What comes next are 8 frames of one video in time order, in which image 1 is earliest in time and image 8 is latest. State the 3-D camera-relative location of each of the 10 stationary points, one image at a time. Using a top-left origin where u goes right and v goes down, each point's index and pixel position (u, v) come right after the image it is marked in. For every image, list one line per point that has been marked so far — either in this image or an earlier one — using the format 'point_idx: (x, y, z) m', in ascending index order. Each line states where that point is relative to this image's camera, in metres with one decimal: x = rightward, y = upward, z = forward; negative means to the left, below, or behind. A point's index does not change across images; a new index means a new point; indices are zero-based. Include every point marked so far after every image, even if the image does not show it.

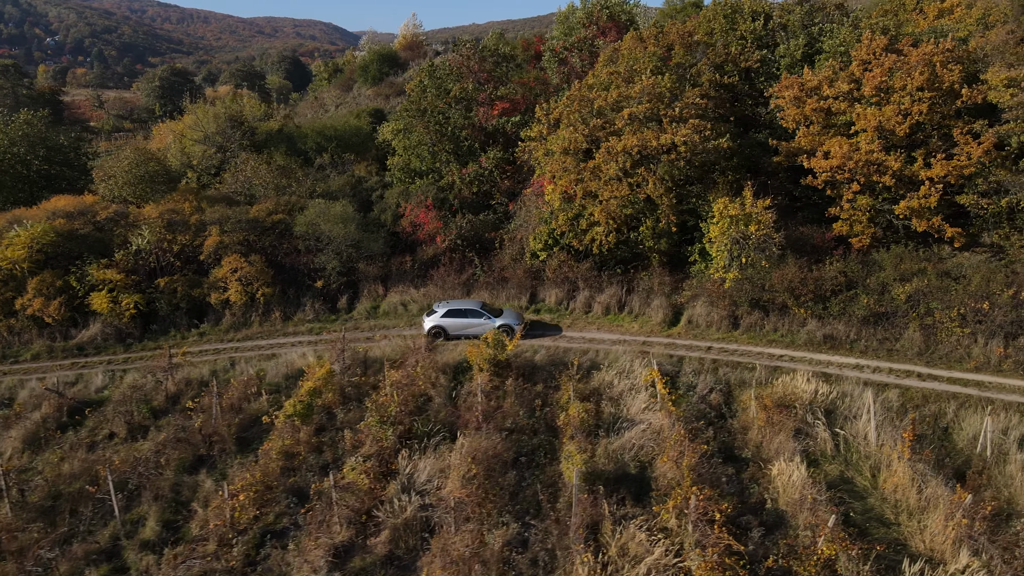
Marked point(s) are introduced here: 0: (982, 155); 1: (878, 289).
0: (+17.2, +4.8, +18.2) m
1: (+12.8, -0.1, +17.5) m
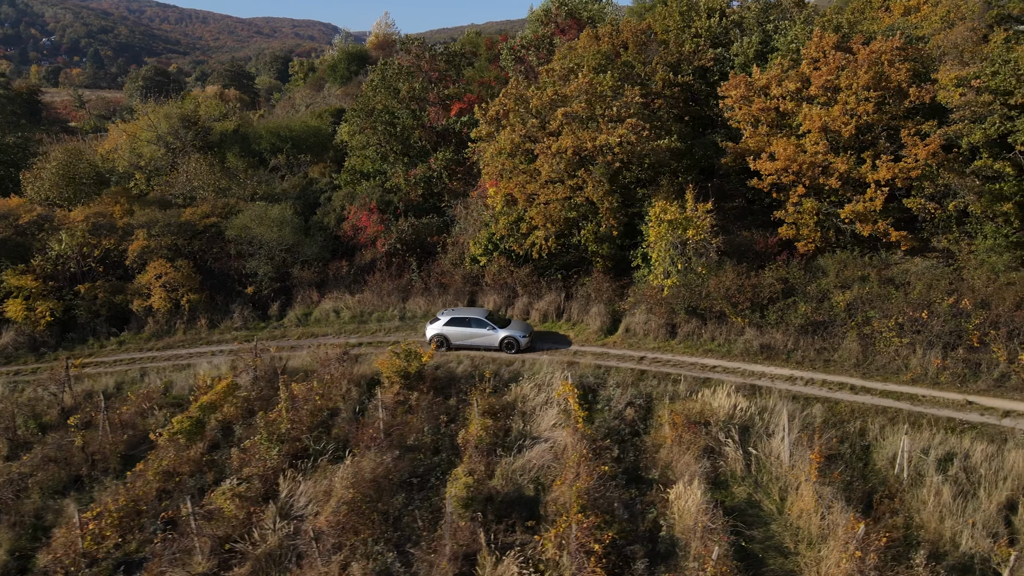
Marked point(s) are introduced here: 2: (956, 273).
0: (+14.7, +4.6, +17.5) m
1: (+10.2, -0.3, +16.8) m
2: (+14.9, +0.5, +16.6) m
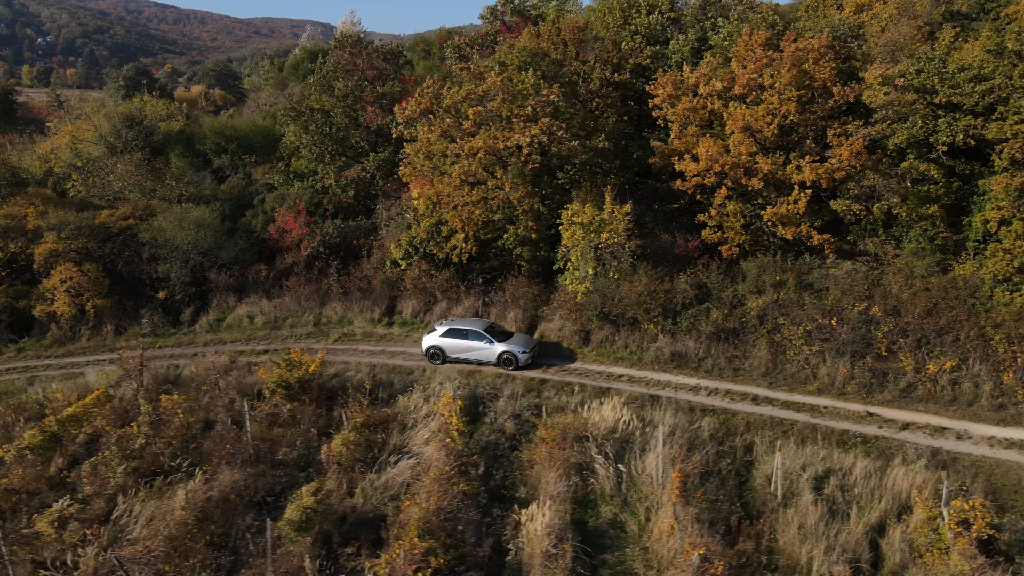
0: (+11.5, +4.4, +16.9) m
1: (+7.0, -0.5, +16.2) m
2: (+11.7, +0.3, +16.1) m
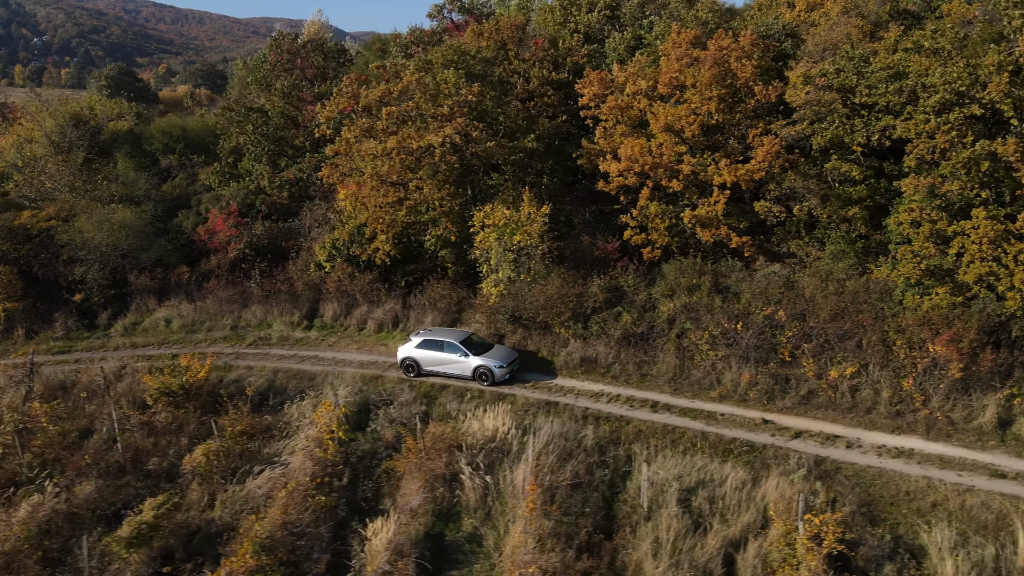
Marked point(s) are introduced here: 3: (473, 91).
0: (+8.5, +4.3, +16.5) m
1: (+4.1, -0.6, +15.8) m
2: (+8.7, +0.2, +15.7) m
3: (-1.4, +7.0, +17.7) m
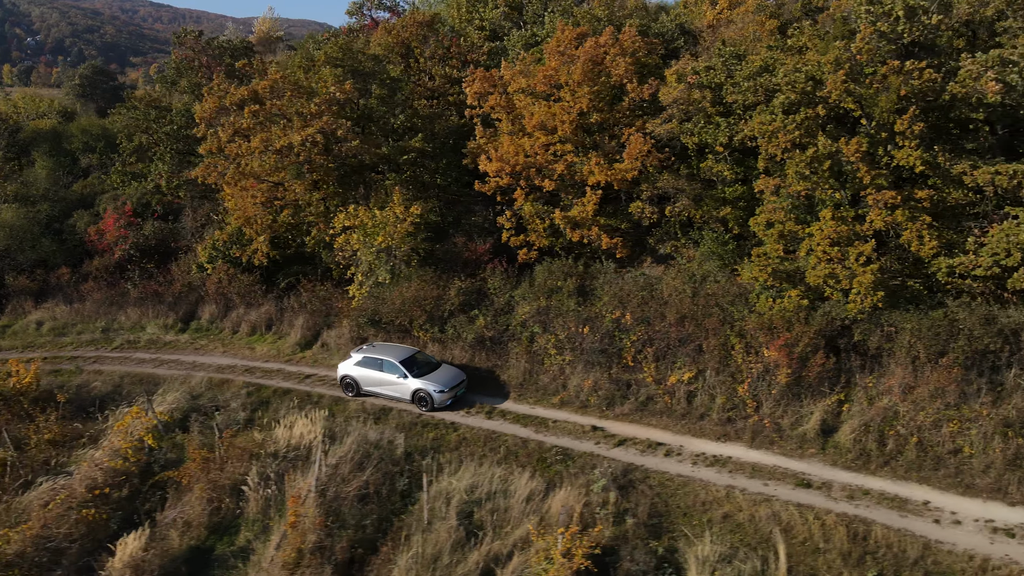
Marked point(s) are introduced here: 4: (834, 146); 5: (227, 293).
0: (+4.1, +4.2, +16.2) m
1: (-0.4, -0.7, +15.4) m
2: (+4.3, +0.2, +15.3) m
3: (-5.9, +6.9, +17.3) m
4: (+8.6, +3.8, +13.3) m
5: (-10.8, -0.2, +19.0) m
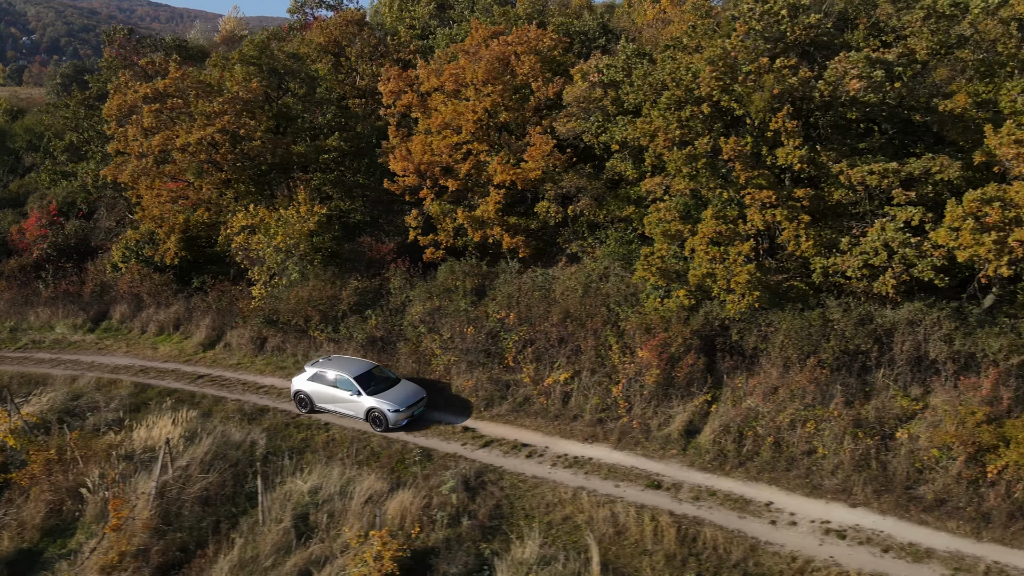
0: (+0.8, +4.2, +16.1) m
1: (-3.6, -0.7, +15.3) m
2: (+1.0, +0.2, +15.3) m
3: (-9.1, +6.9, +17.2) m
4: (+5.4, +3.8, +13.2) m
5: (-14.1, -0.2, +18.8) m
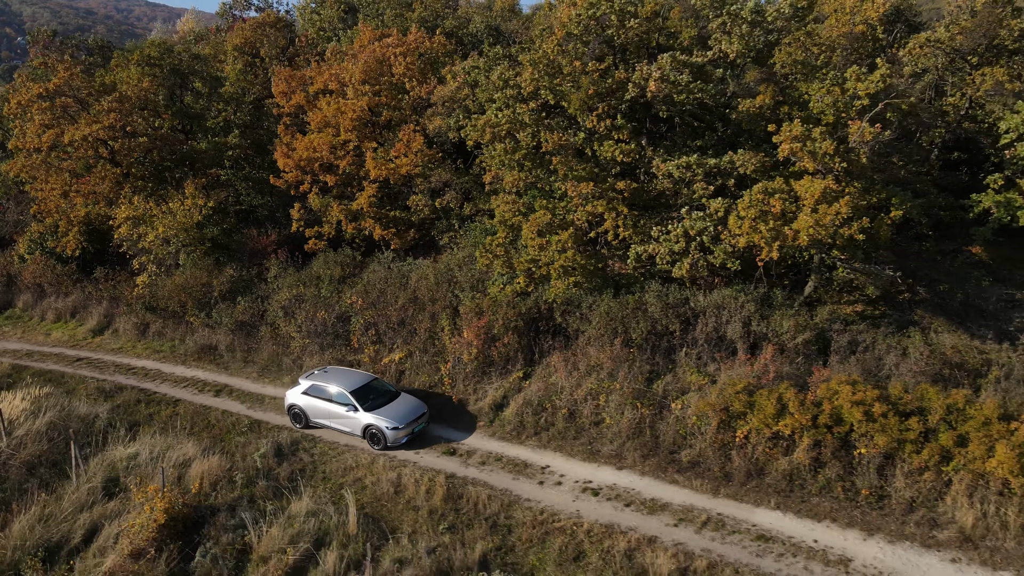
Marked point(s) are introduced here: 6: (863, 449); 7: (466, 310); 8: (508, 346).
0: (-3.6, +4.6, +17.0) m
1: (-8.1, -0.3, +16.3) m
2: (-3.4, +0.6, +16.2) m
3: (-13.6, +7.3, +18.1) m
4: (+0.9, +4.2, +14.2) m
5: (-18.5, +0.2, +19.7) m
6: (+7.0, -3.2, +9.9) m
7: (-1.3, -0.6, +13.9) m
8: (0.0, -1.6, +13.2) m
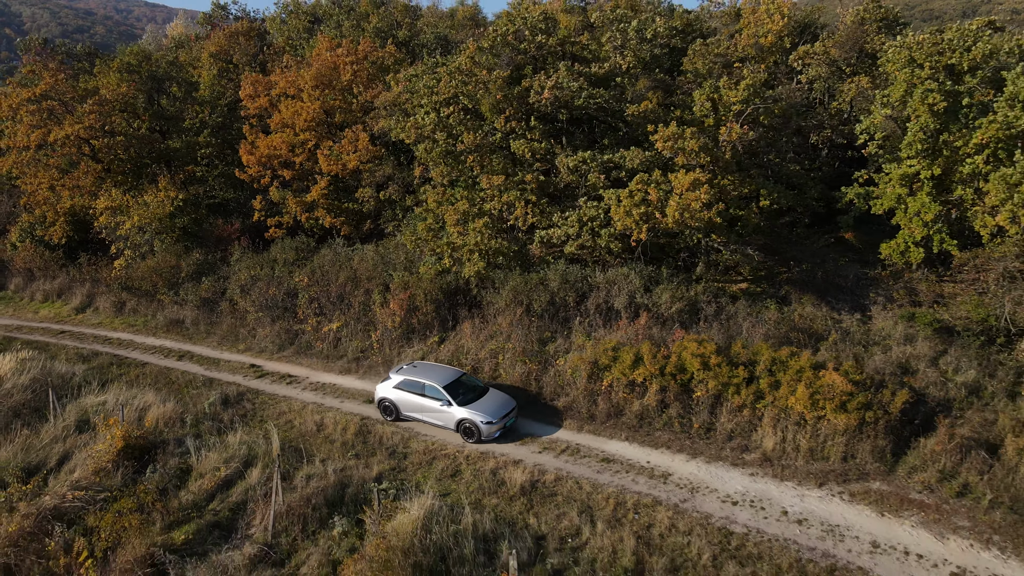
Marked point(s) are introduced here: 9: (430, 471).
0: (-6.1, +5.3, +19.2) m
1: (-10.6, +0.4, +18.4) m
2: (-5.9, +1.2, +18.4) m
3: (-16.1, +8.0, +20.2) m
4: (-1.6, +4.8, +16.3) m
5: (-21.0, +0.9, +21.8) m
6: (+4.5, -2.5, +12.1) m
7: (-3.7, +0.1, +16.0) m
8: (-2.5, -0.9, +15.4) m
9: (-1.9, -4.1, +11.3) m
